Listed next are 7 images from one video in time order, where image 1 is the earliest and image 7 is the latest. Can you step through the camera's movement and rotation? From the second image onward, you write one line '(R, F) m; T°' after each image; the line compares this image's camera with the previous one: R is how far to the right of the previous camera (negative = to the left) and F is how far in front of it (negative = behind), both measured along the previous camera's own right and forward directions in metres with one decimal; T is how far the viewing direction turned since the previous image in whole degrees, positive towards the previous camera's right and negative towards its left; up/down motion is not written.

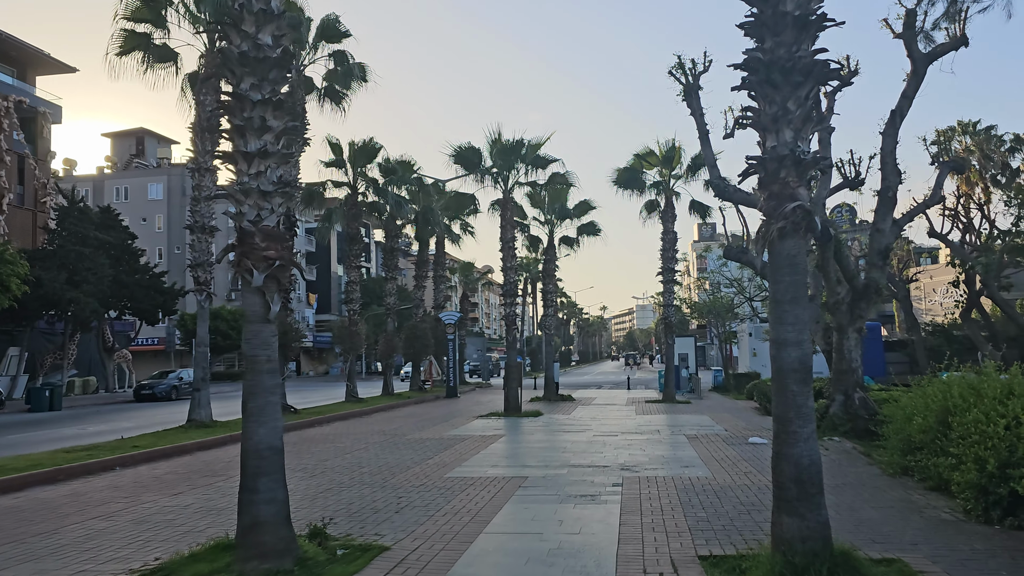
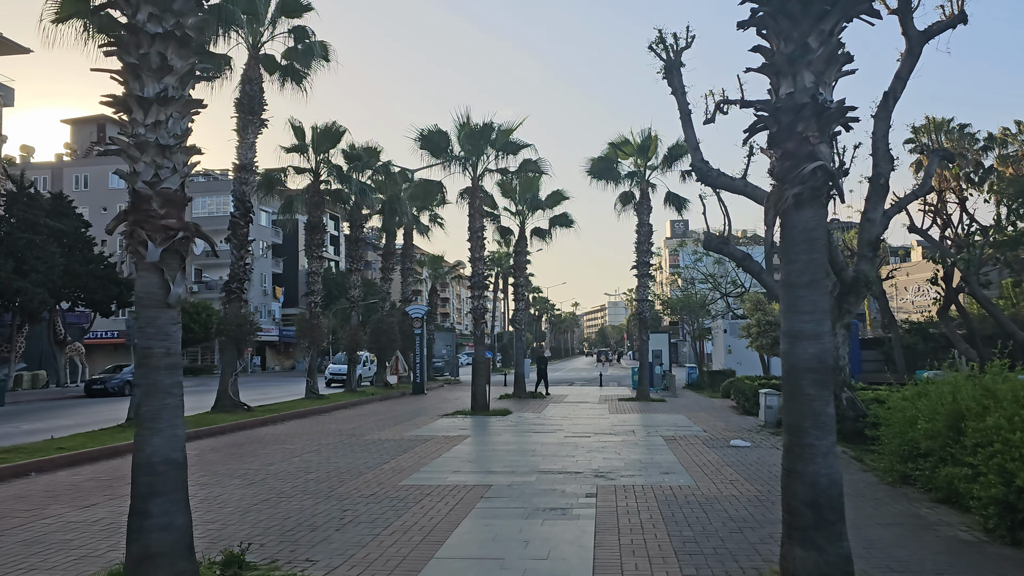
(+0.1, +1.0) m; +2°
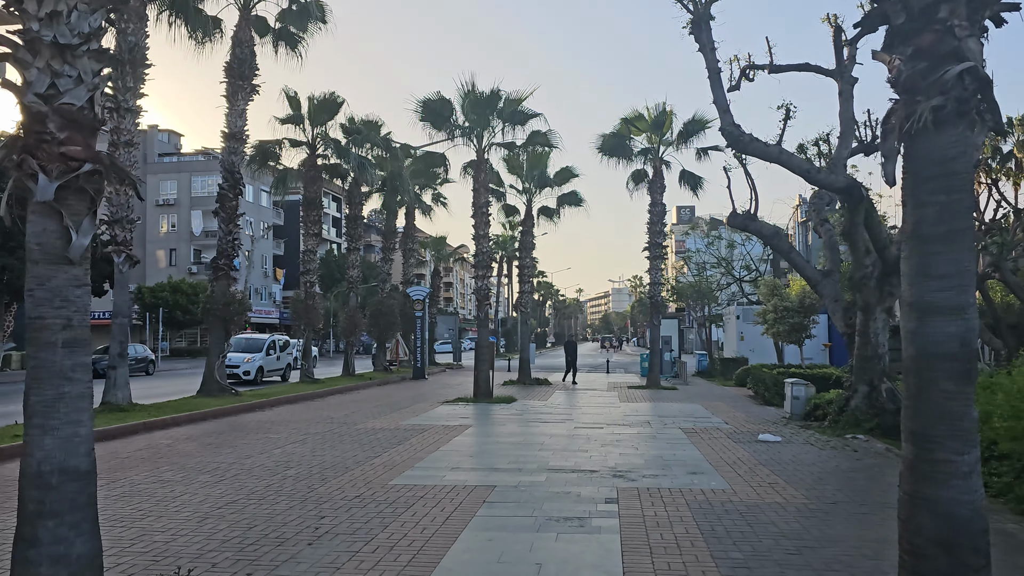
(-0.1, +1.2) m; 0°
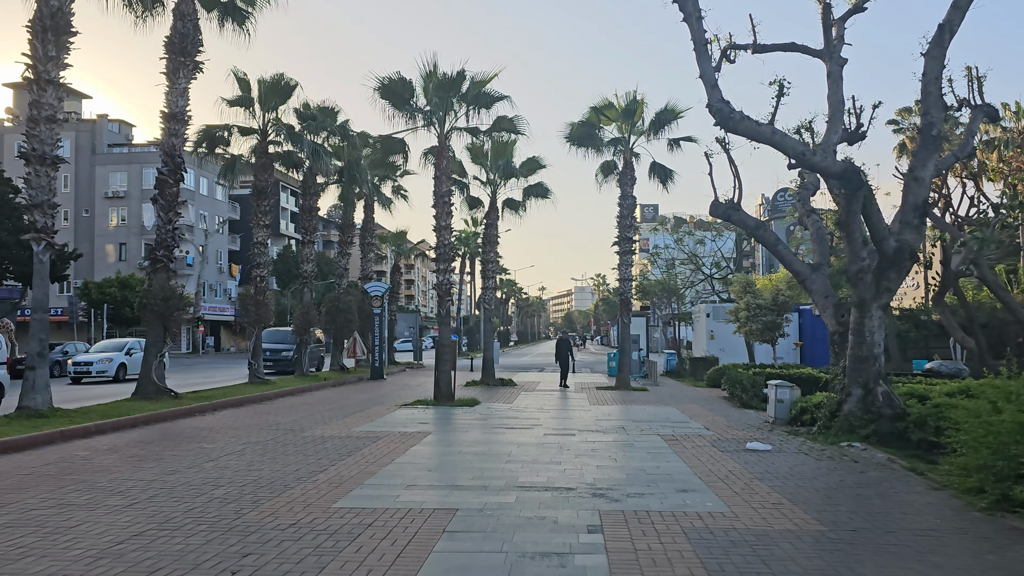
(0.0, +1.1) m; +3°
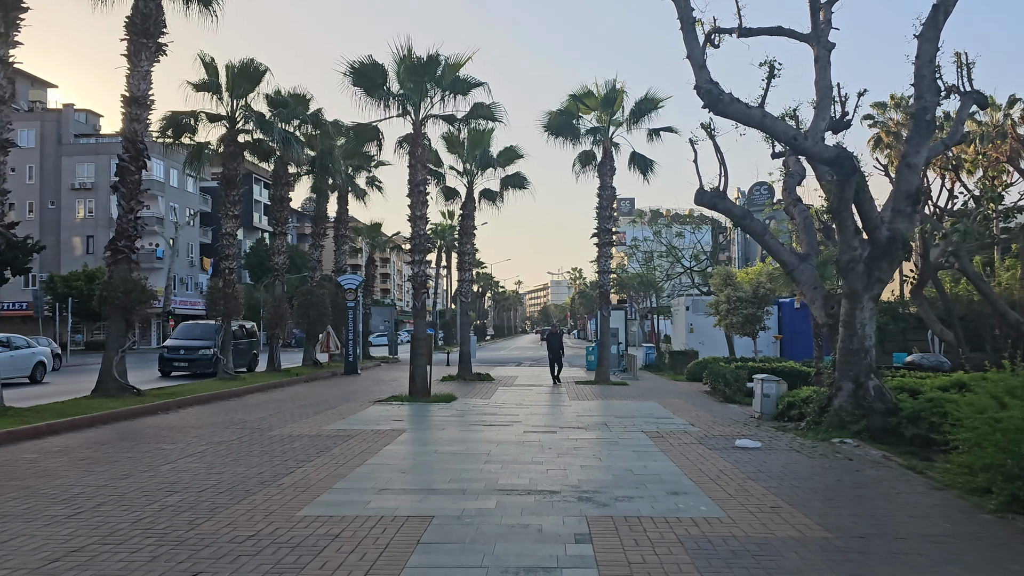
(0.0, +0.5) m; +2°
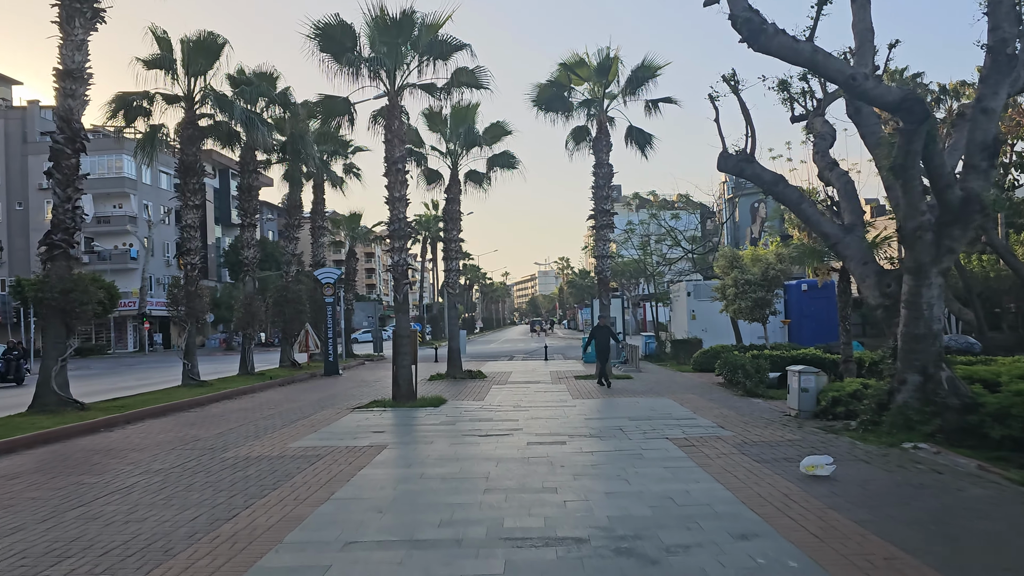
(-0.1, +1.8) m; +1°
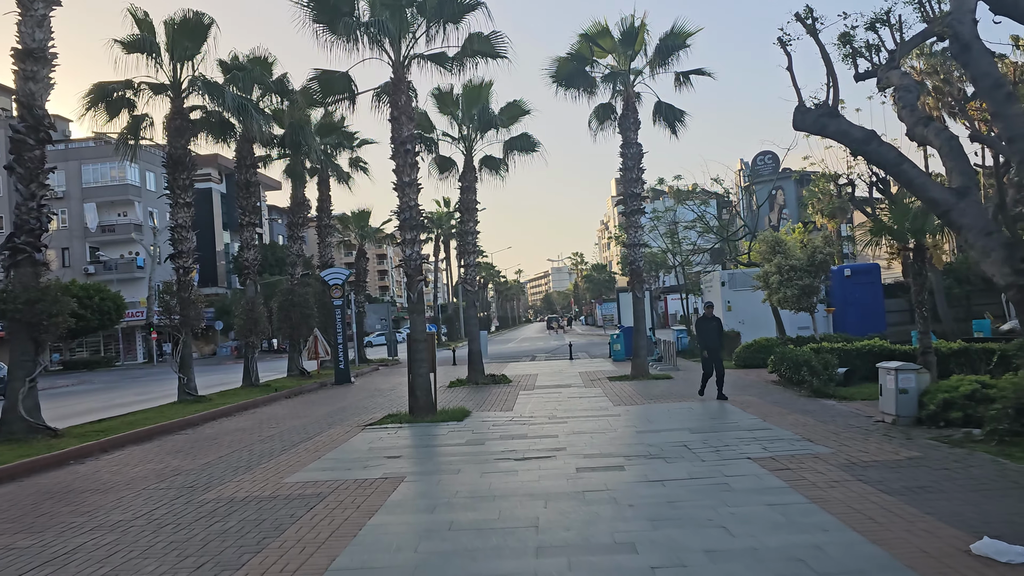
(-0.2, +1.8) m; -1°
